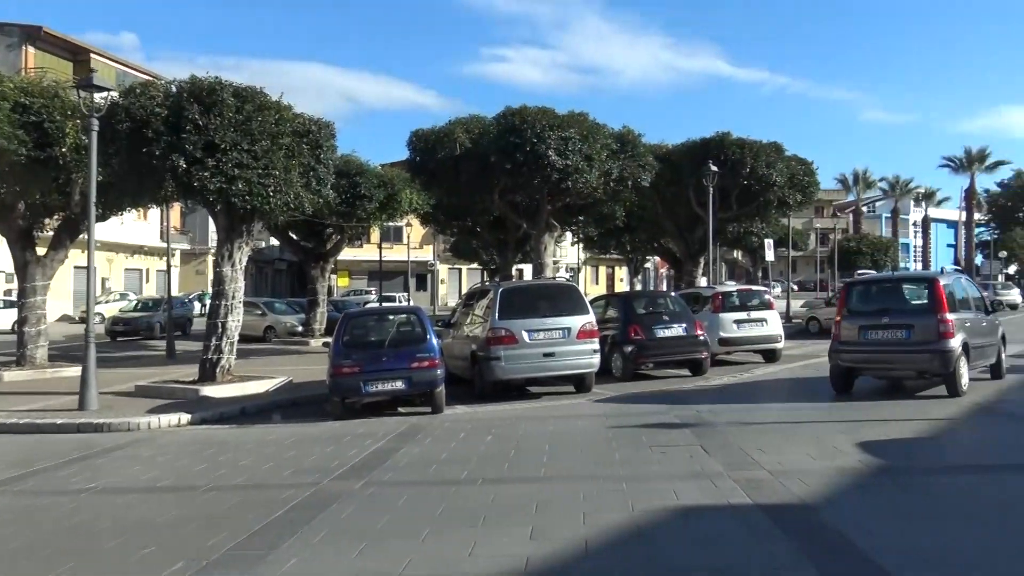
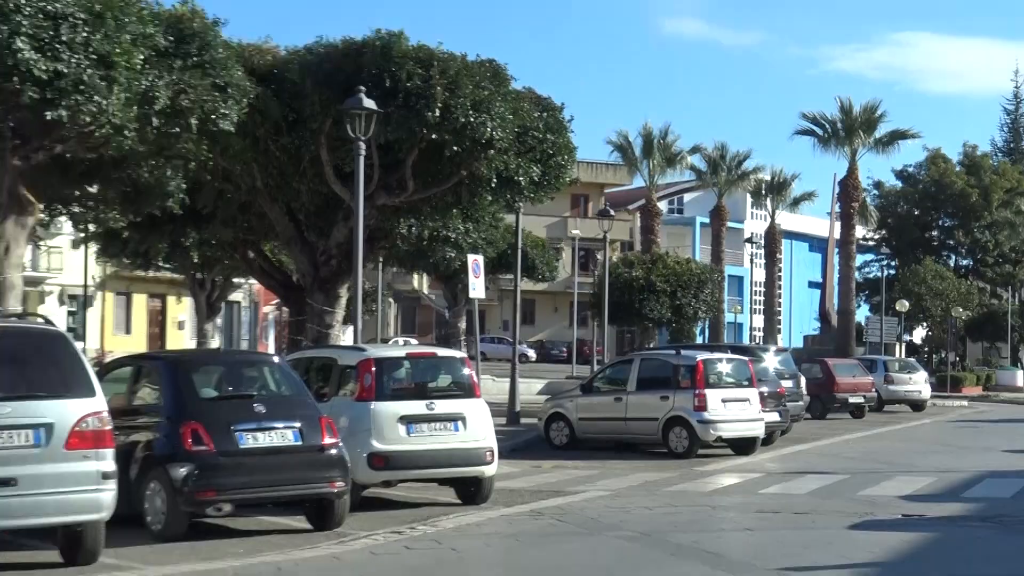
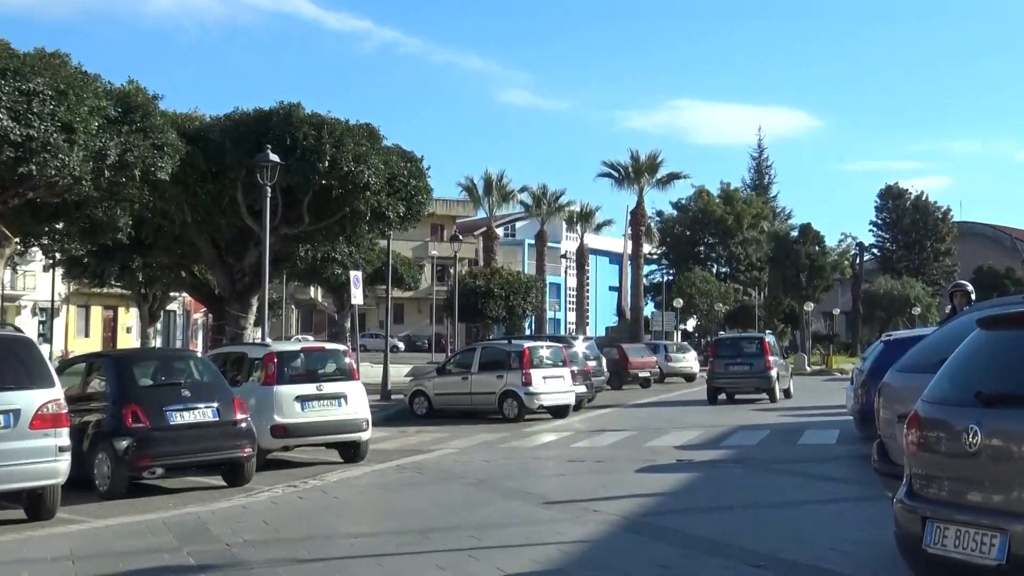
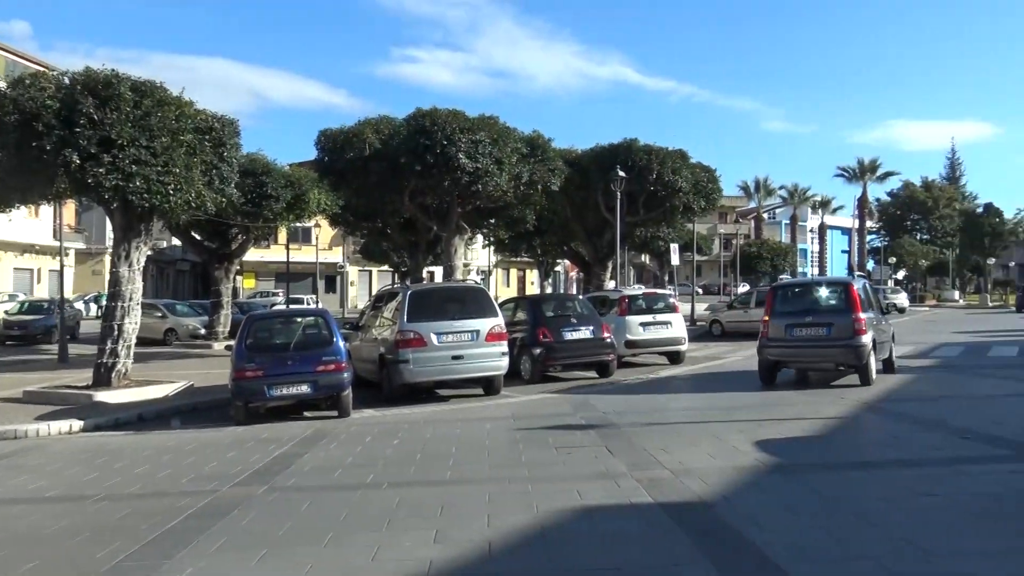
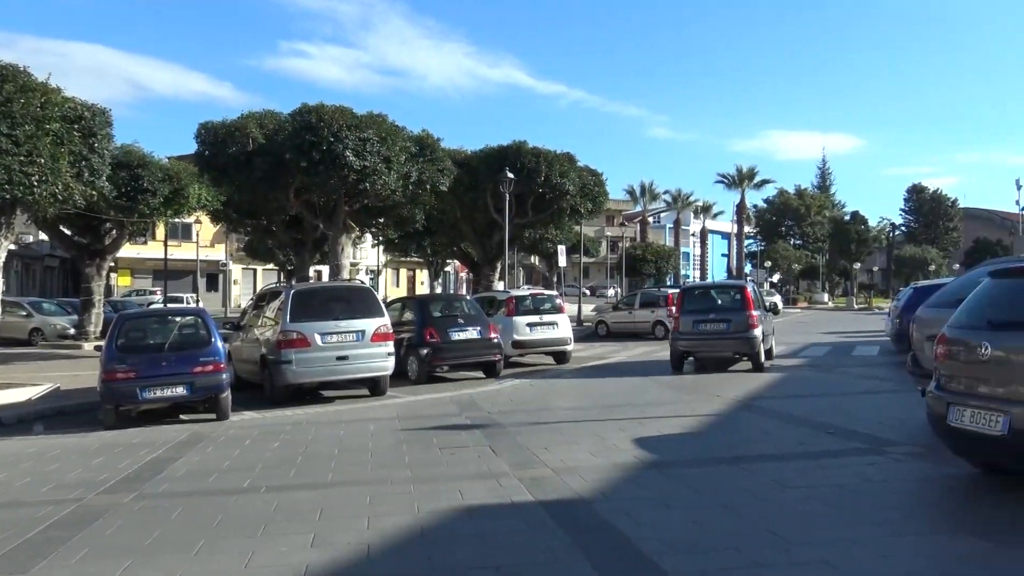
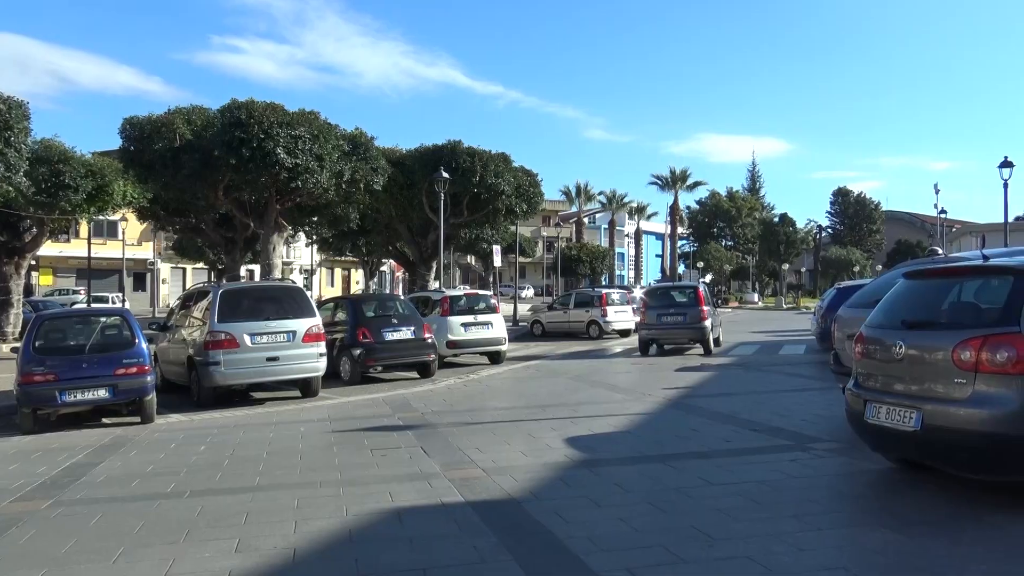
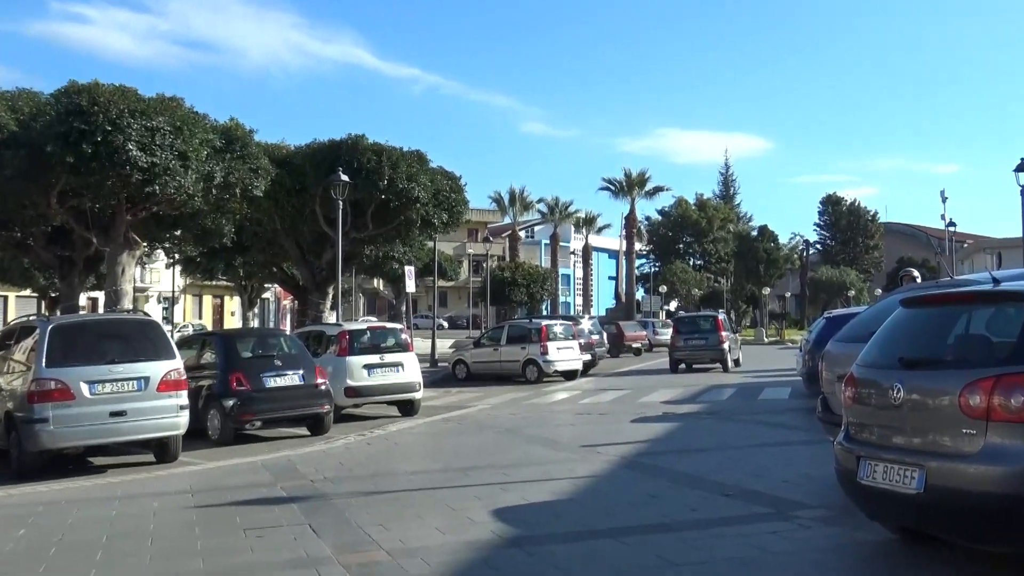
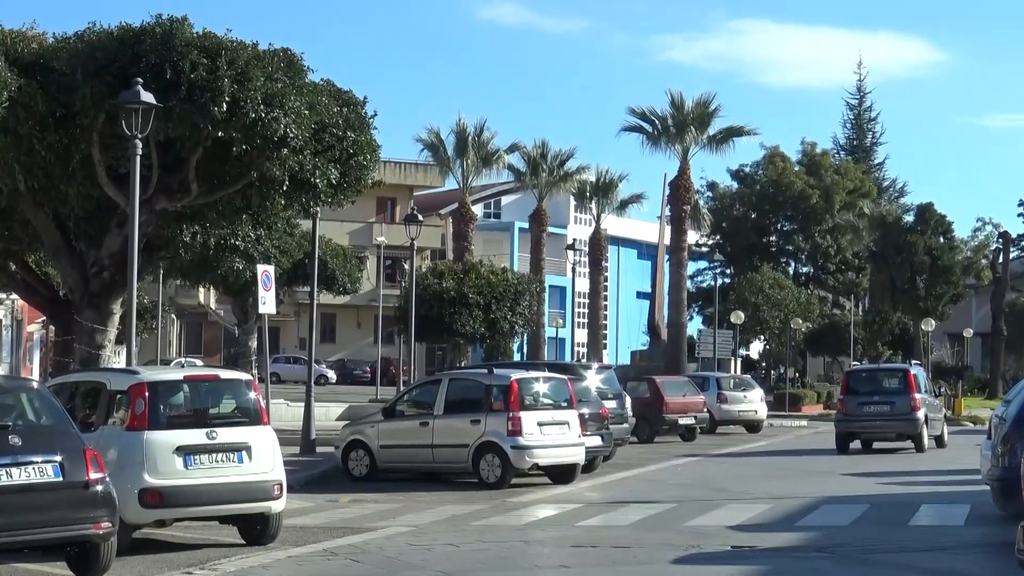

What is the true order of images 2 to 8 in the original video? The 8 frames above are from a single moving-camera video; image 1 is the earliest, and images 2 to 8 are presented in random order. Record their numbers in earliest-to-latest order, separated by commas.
4, 5, 6, 7, 3, 8, 2
